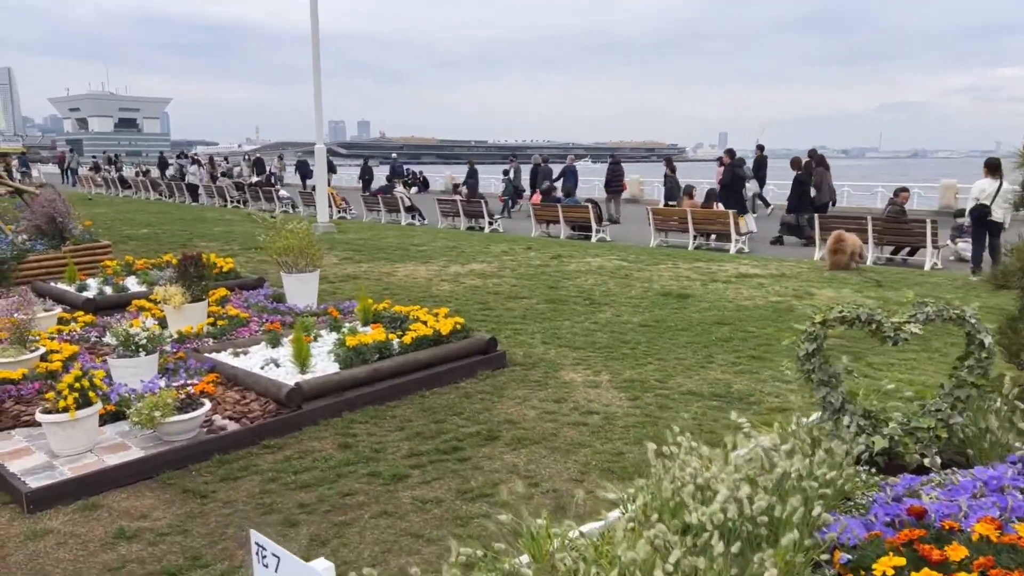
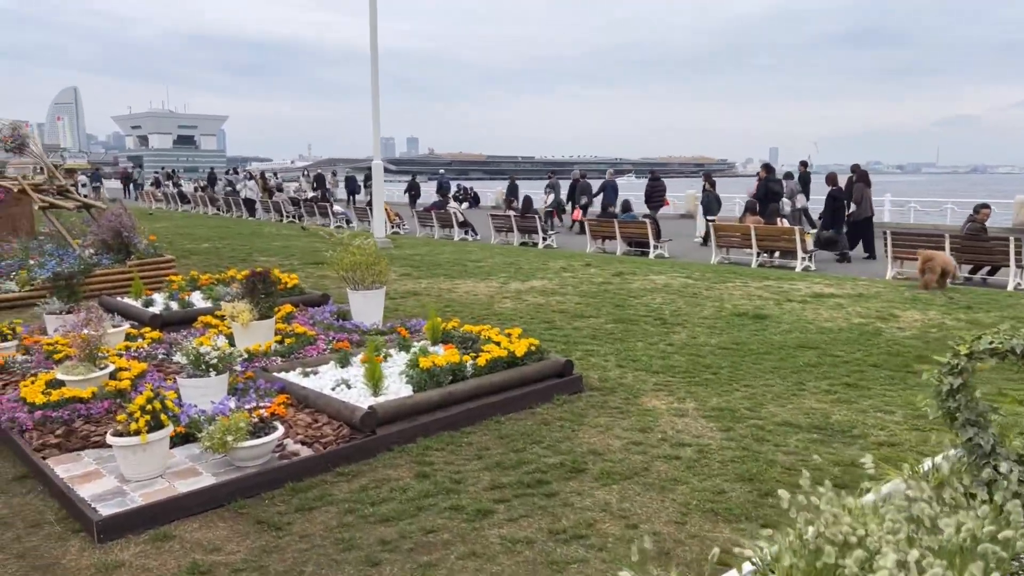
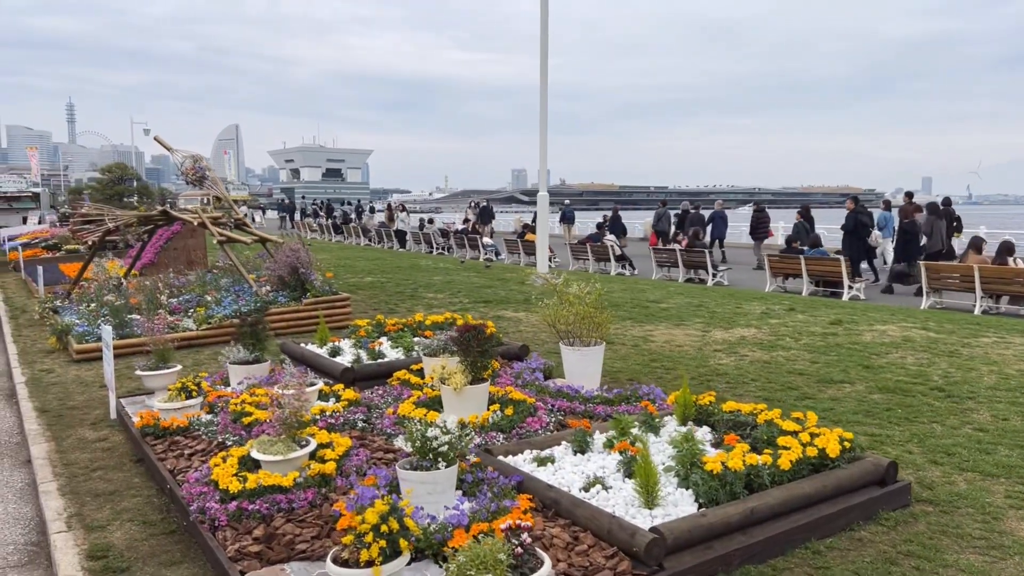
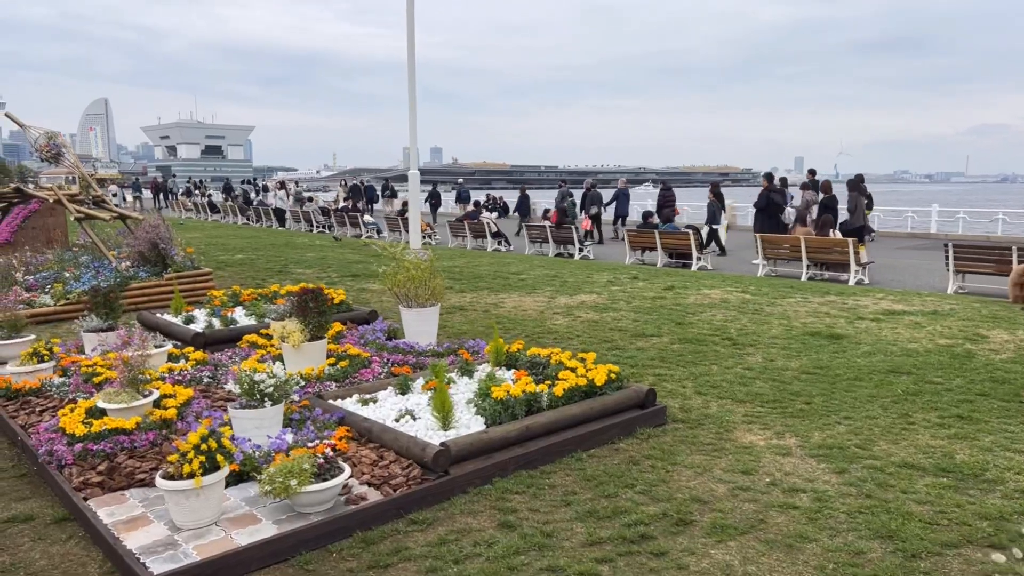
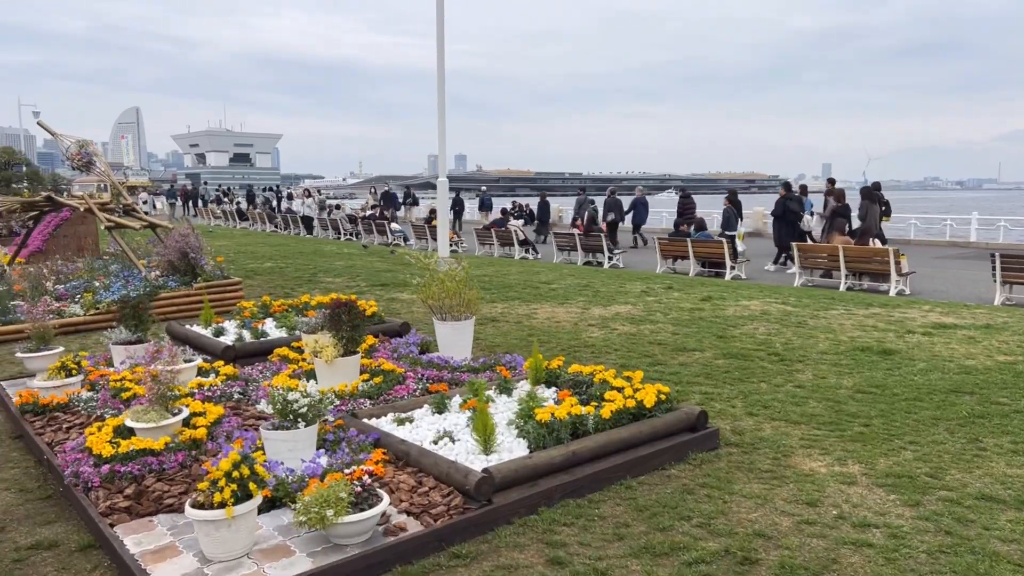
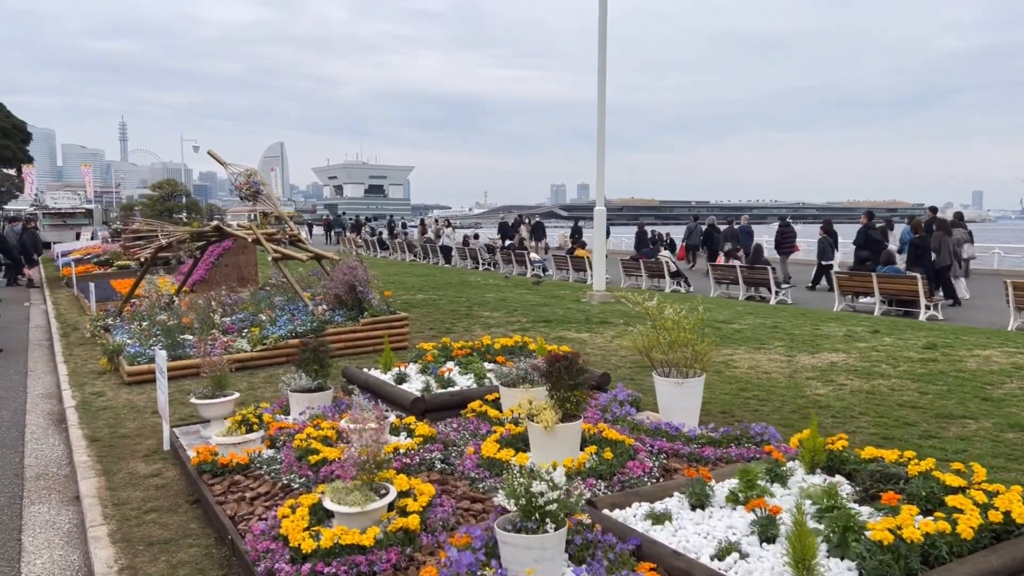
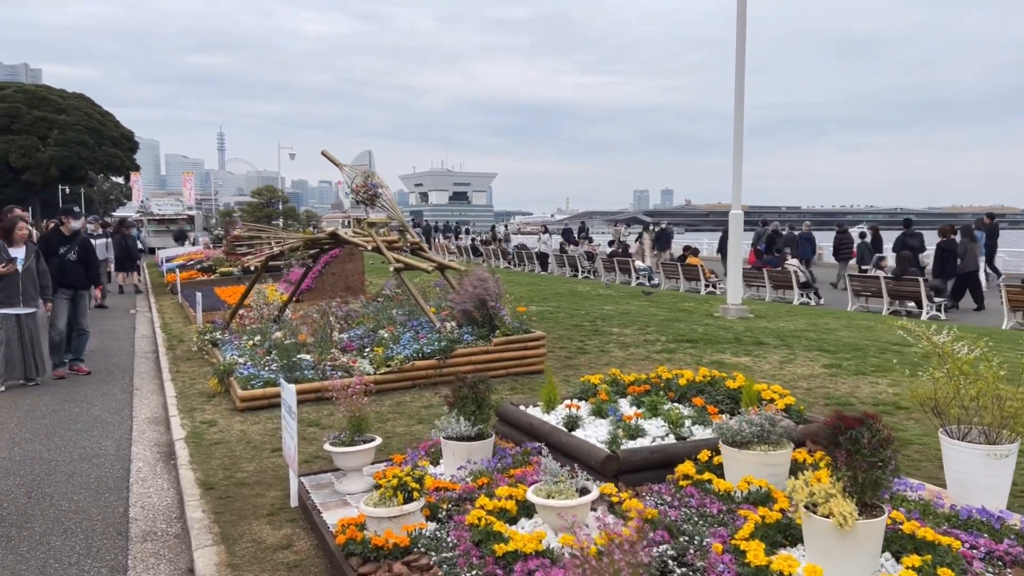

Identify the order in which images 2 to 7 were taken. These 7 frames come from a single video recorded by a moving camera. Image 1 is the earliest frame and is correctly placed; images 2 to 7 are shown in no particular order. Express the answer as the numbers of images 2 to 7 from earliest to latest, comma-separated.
2, 4, 5, 3, 6, 7
